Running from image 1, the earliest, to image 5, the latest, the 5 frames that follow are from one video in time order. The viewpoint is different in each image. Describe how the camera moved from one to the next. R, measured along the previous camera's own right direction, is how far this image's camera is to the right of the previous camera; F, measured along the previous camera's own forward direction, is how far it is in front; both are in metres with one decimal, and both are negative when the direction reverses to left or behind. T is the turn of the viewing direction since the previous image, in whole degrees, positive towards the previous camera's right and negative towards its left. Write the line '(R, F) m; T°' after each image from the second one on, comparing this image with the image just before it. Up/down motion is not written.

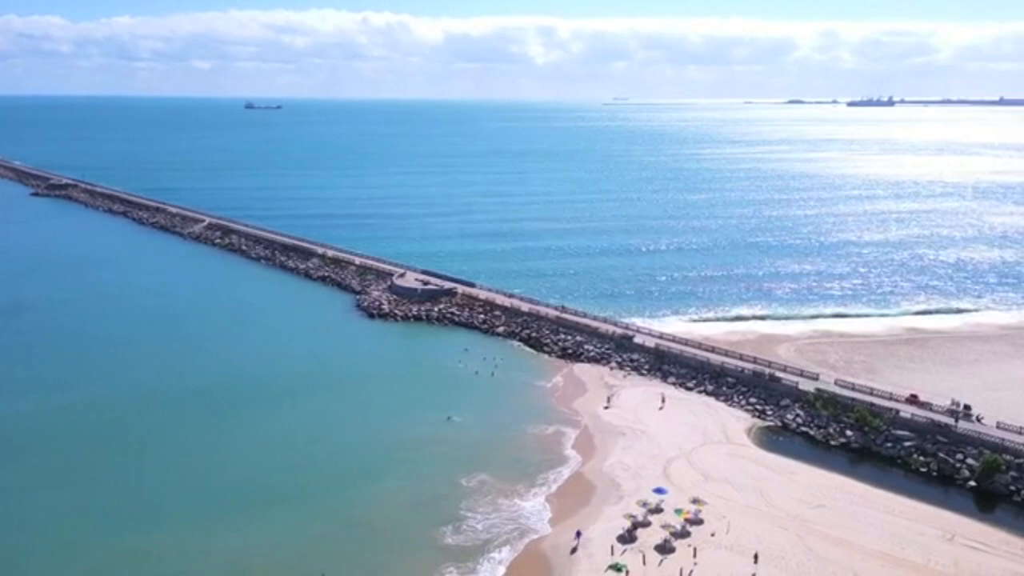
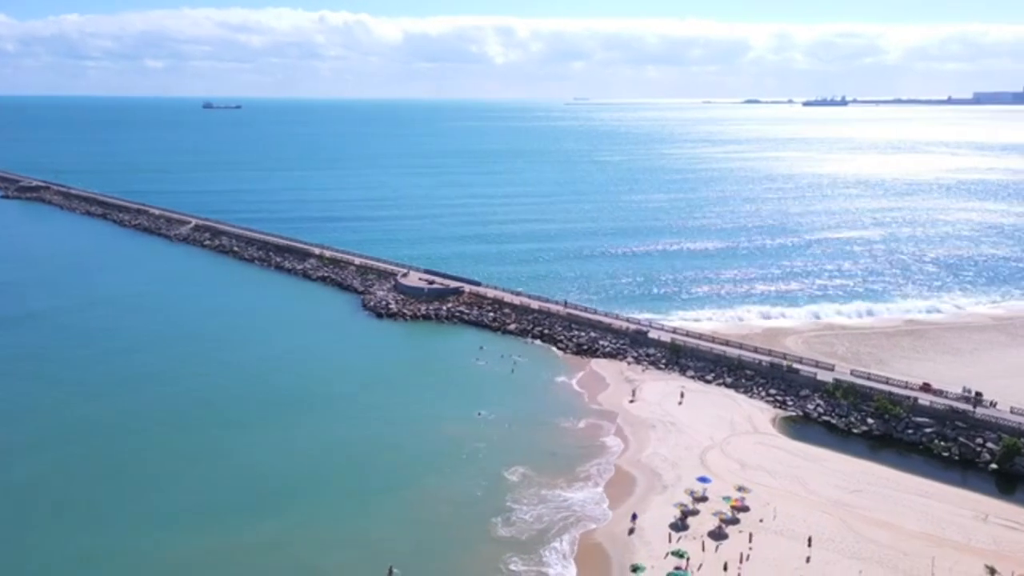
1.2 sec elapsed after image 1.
(-2.9, -0.4) m; +3°
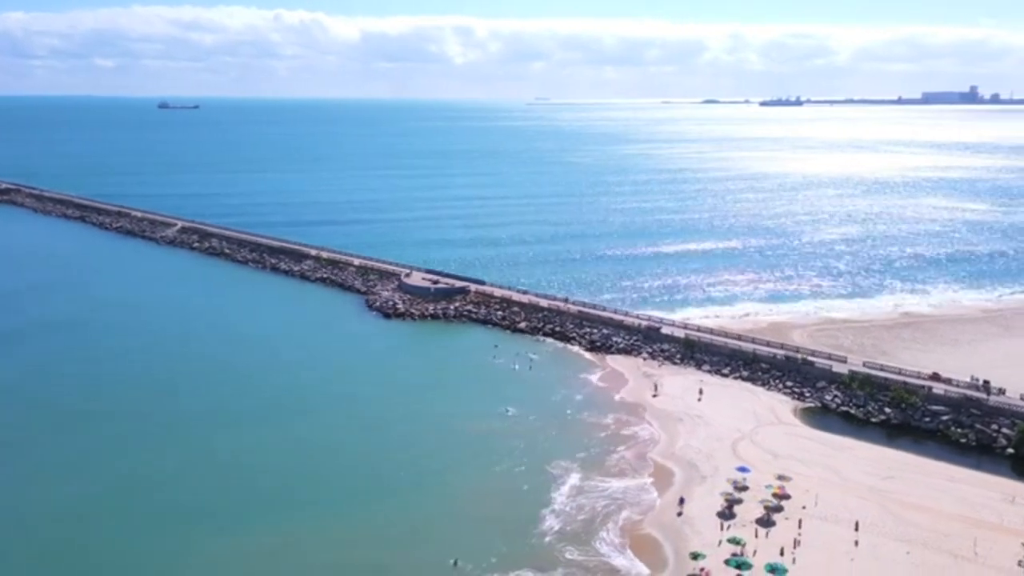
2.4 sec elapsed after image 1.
(-3.0, -0.4) m; +3°
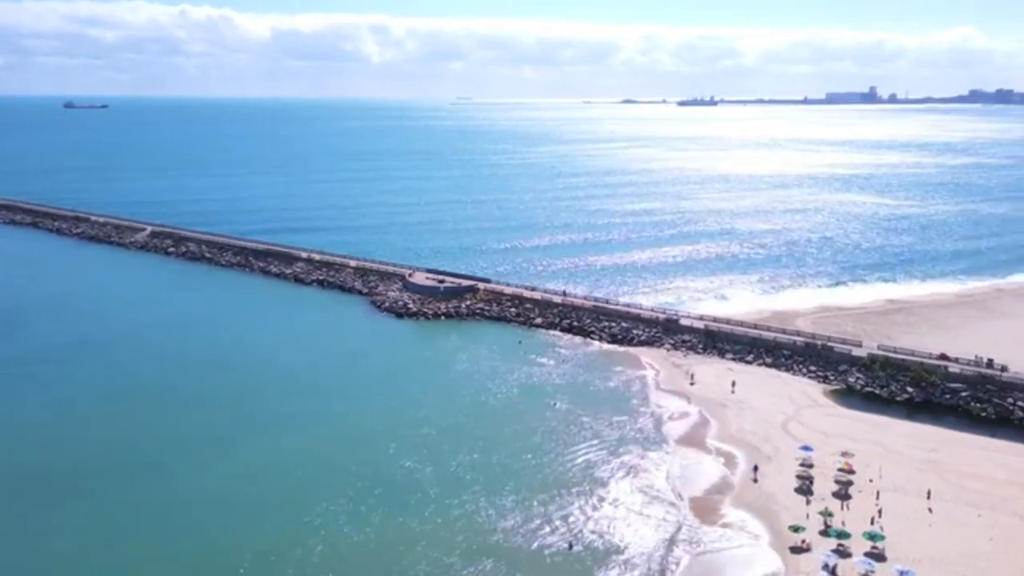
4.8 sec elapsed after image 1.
(-5.8, -0.5) m; +6°
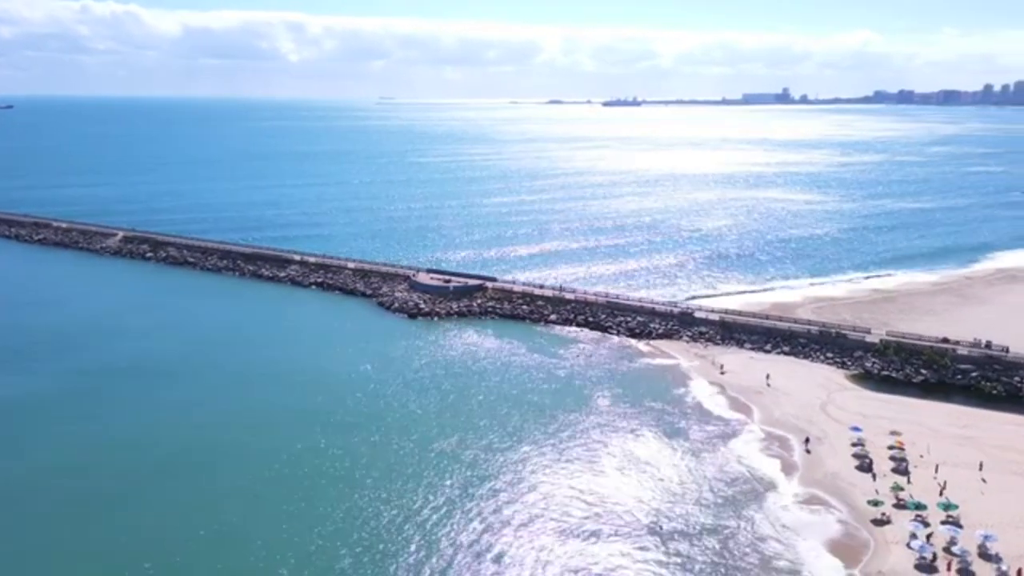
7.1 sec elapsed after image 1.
(-5.6, -0.3) m; +6°
